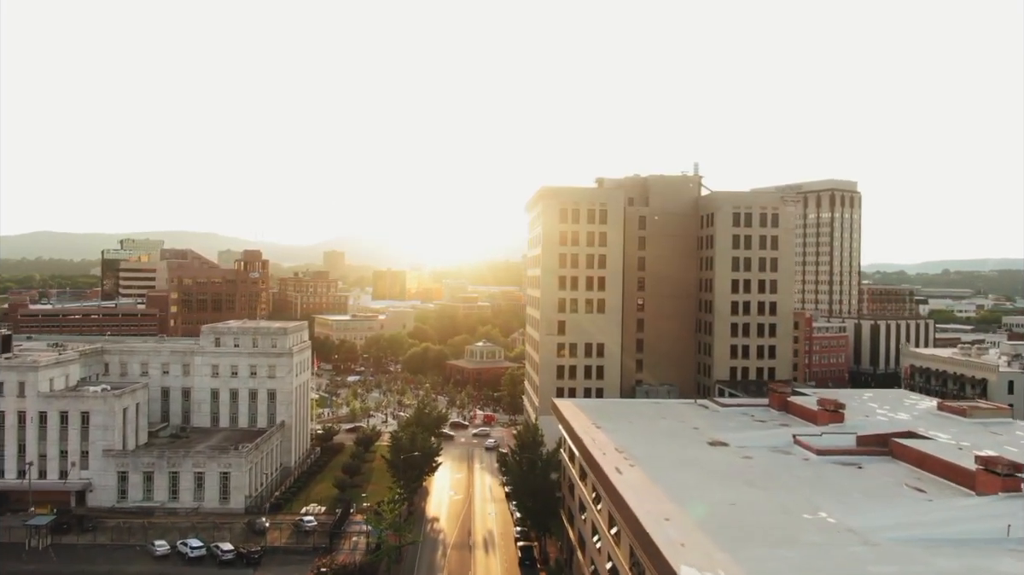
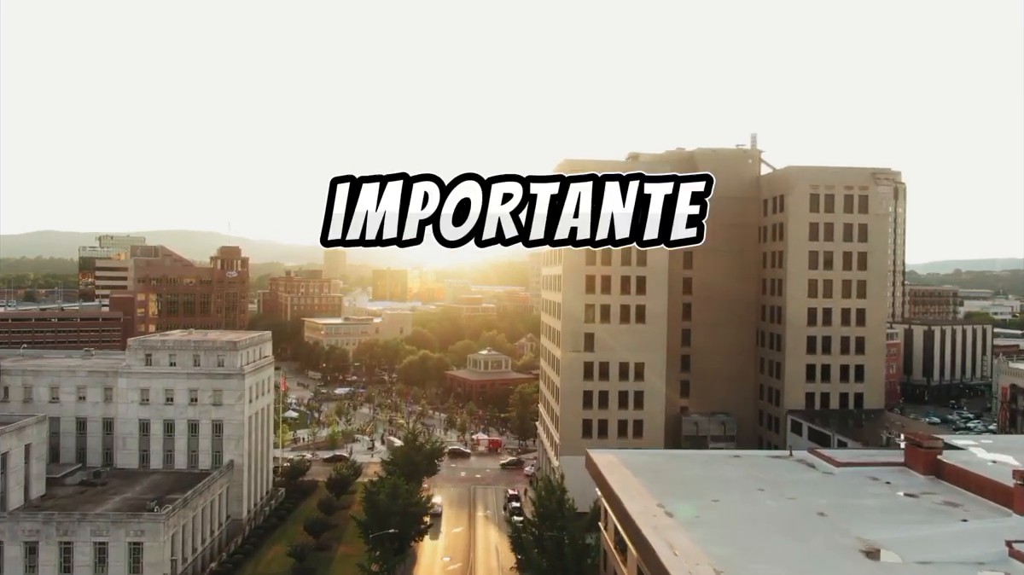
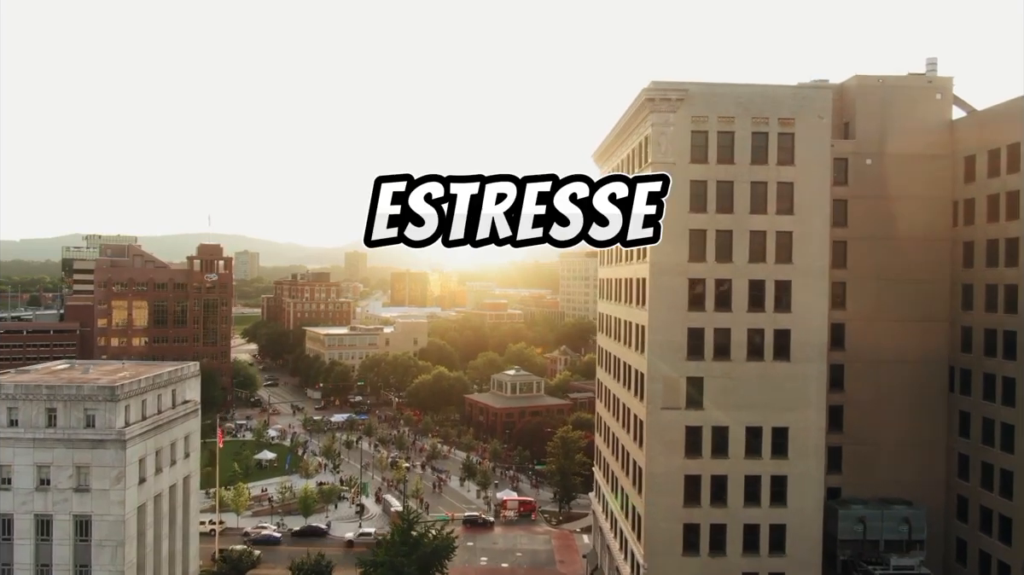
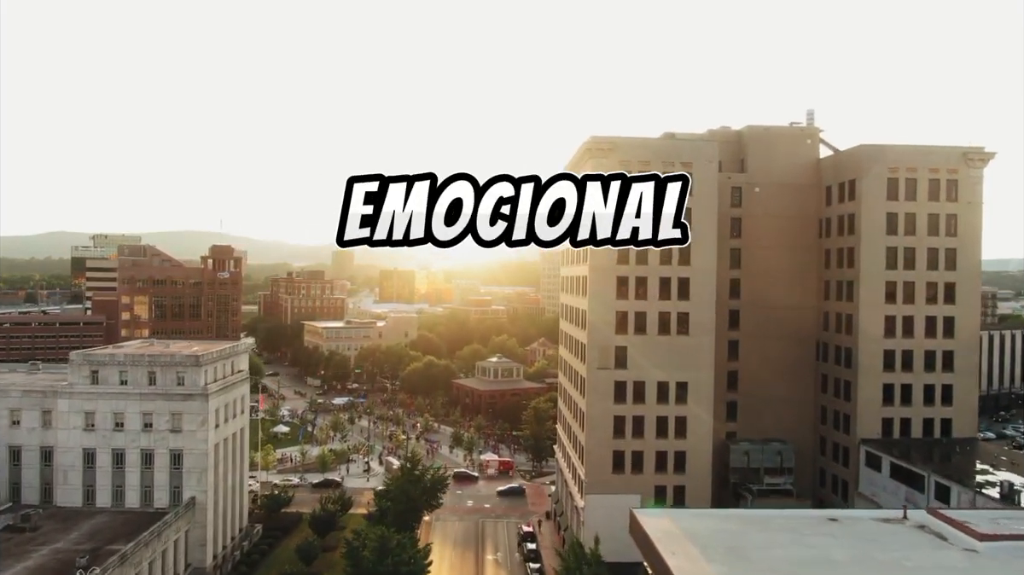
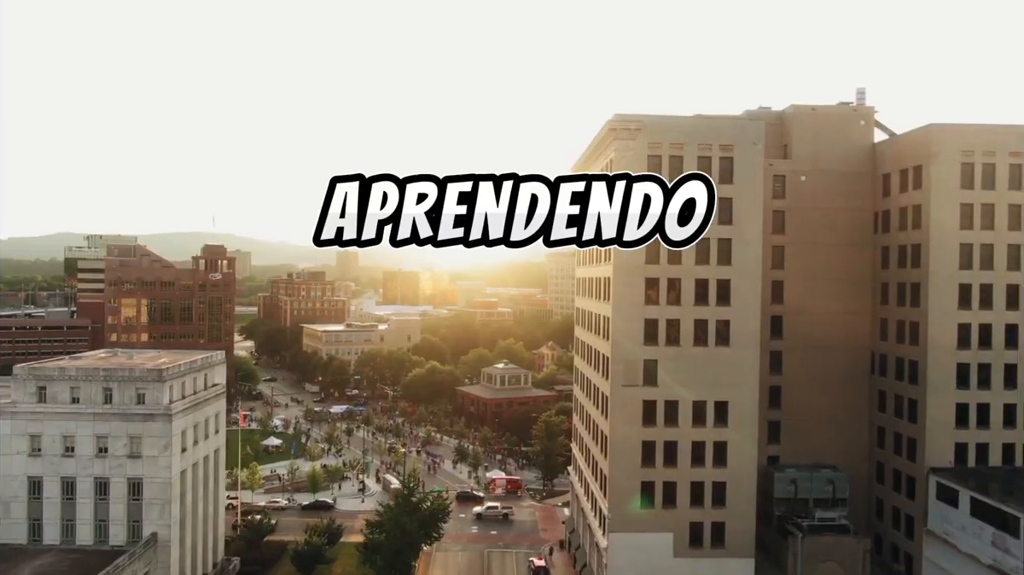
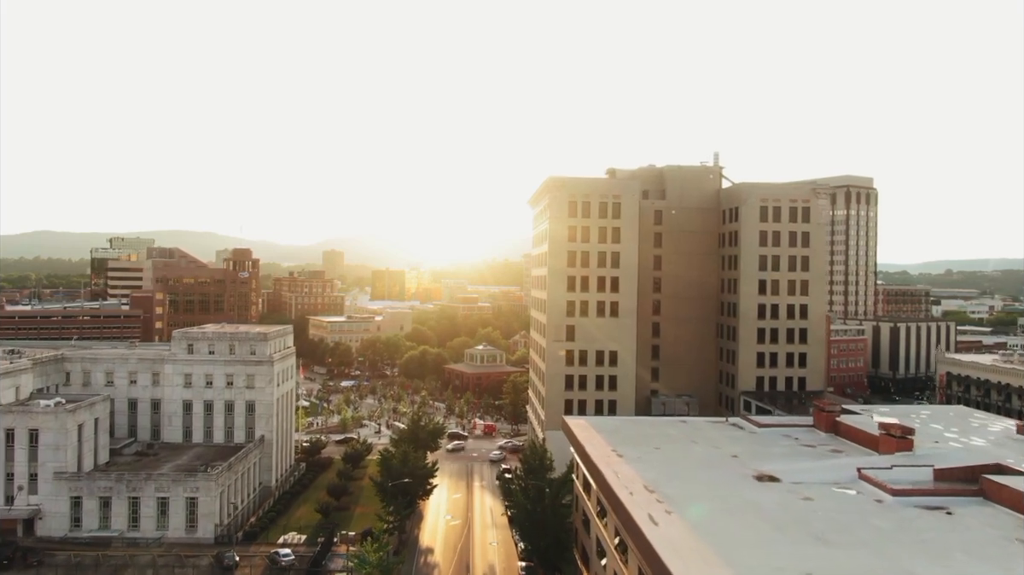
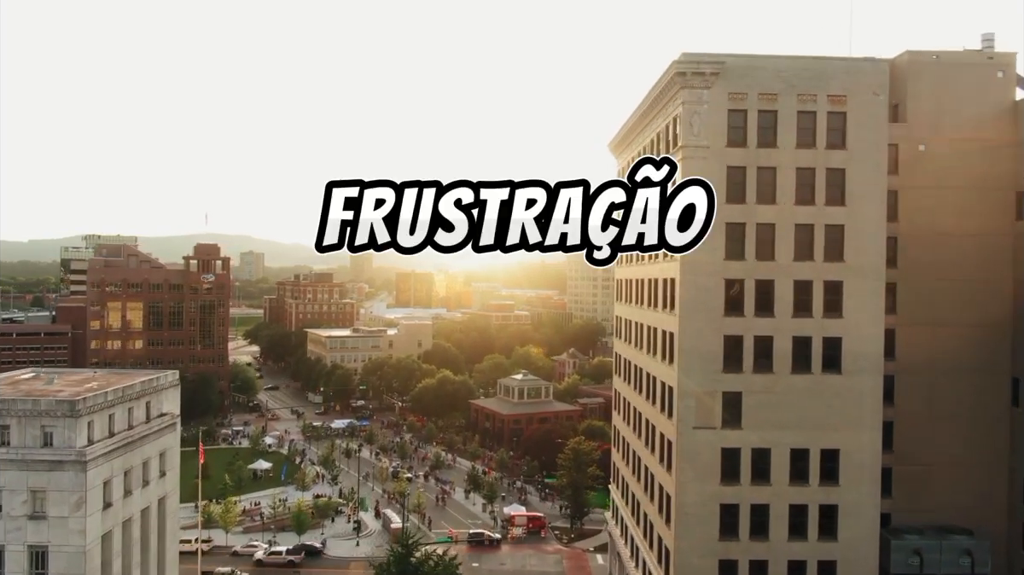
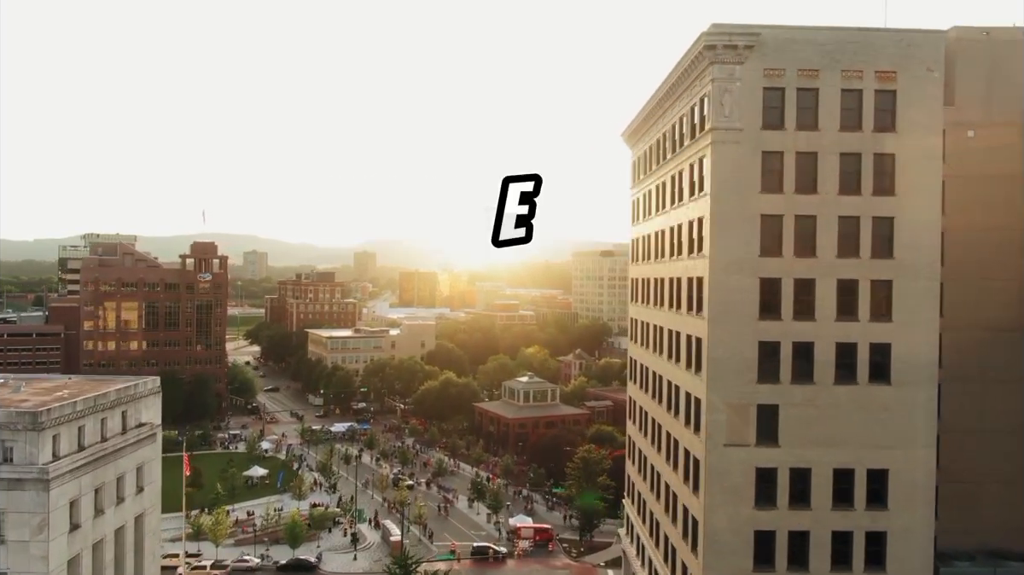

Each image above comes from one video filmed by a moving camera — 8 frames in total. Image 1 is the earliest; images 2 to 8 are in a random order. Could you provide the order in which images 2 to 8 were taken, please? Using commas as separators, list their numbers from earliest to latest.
6, 2, 4, 5, 3, 7, 8
